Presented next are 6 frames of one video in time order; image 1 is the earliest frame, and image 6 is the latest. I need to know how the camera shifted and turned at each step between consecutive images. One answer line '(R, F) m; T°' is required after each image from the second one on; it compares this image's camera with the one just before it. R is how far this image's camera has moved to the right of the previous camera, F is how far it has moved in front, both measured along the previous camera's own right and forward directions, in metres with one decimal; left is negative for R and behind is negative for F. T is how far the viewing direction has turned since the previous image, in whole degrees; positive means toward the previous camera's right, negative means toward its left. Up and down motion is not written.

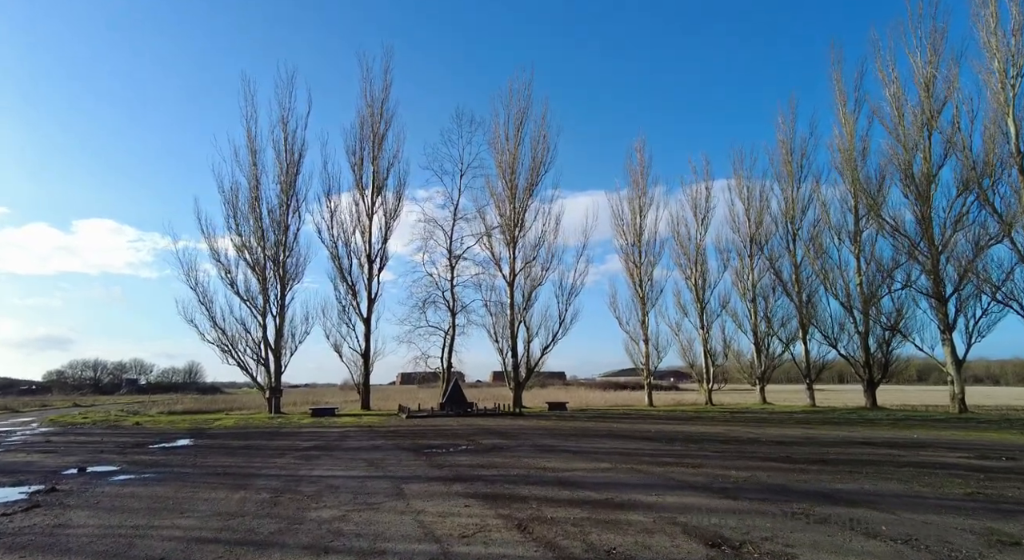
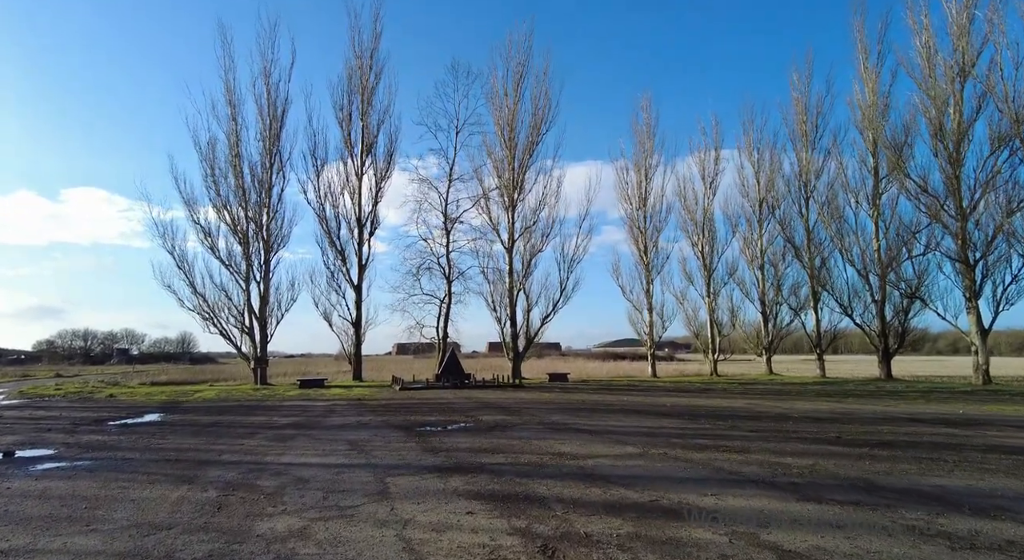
(-0.2, +1.6) m; 0°
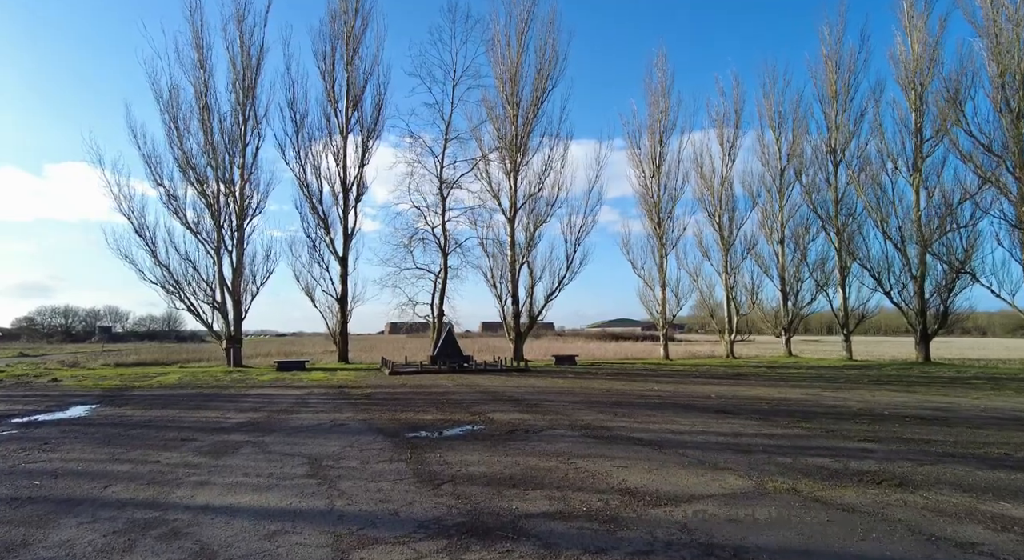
(-0.4, +2.7) m; +1°
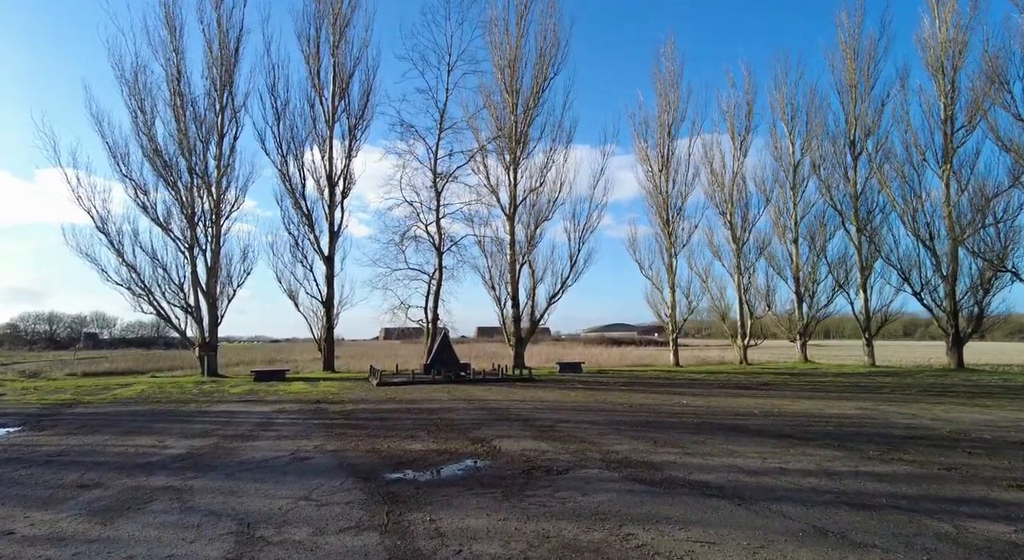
(-0.2, +2.0) m; 0°
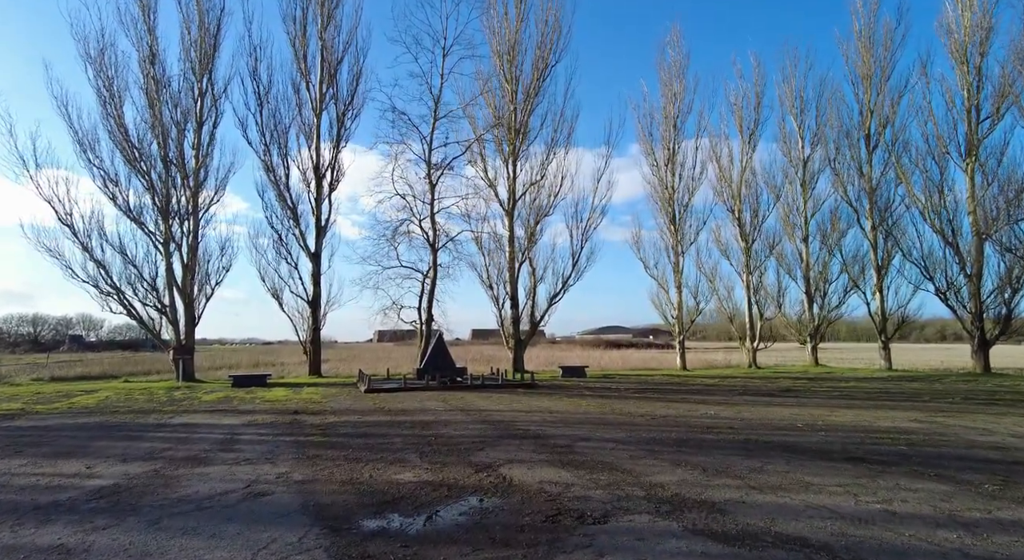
(-0.2, +1.5) m; +1°
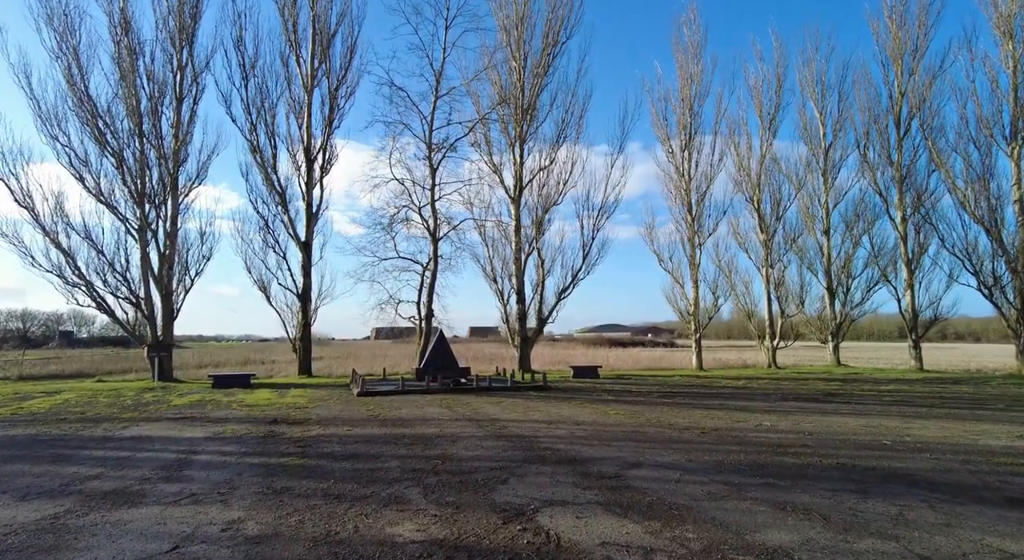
(-0.3, +1.8) m; 0°
